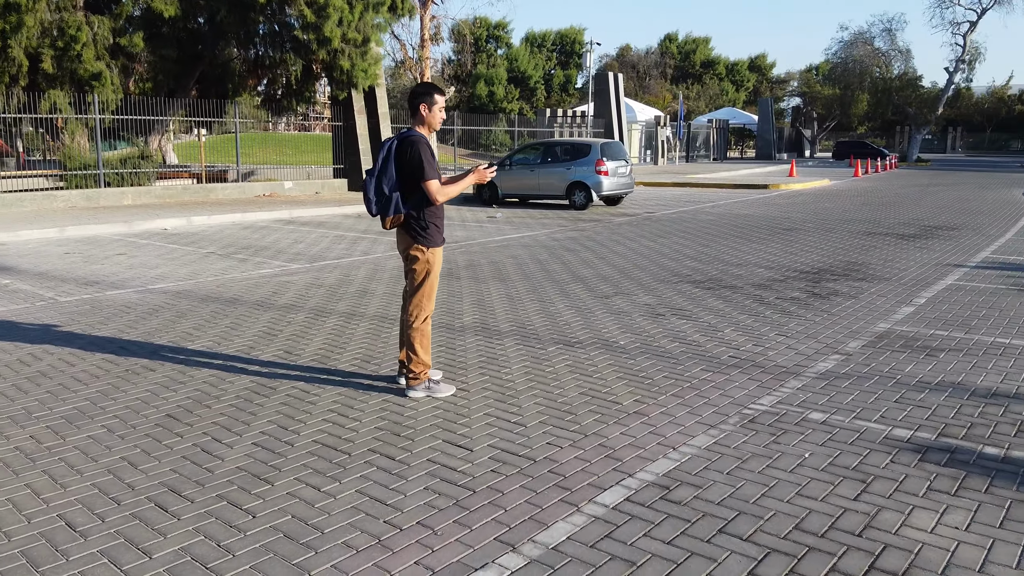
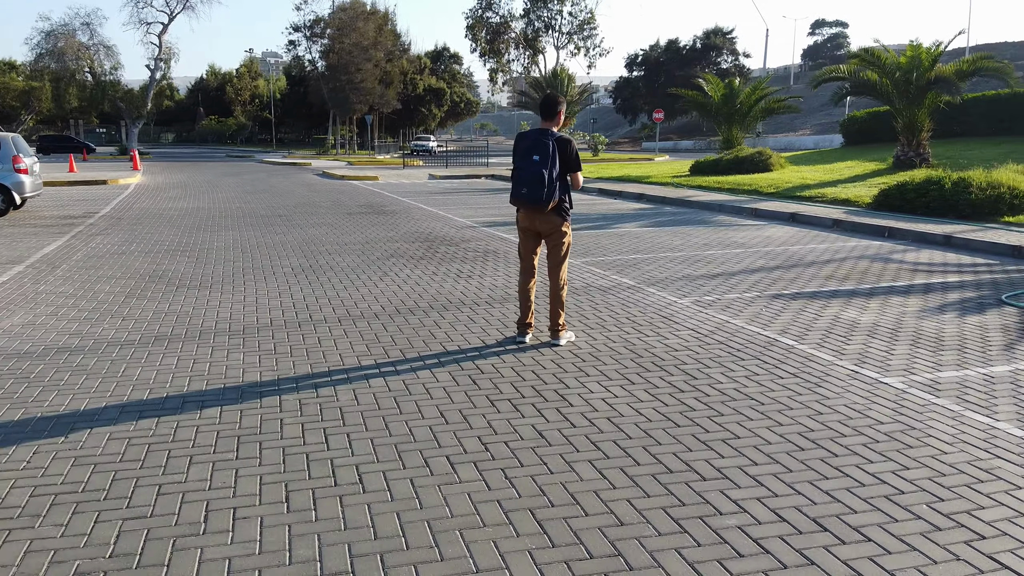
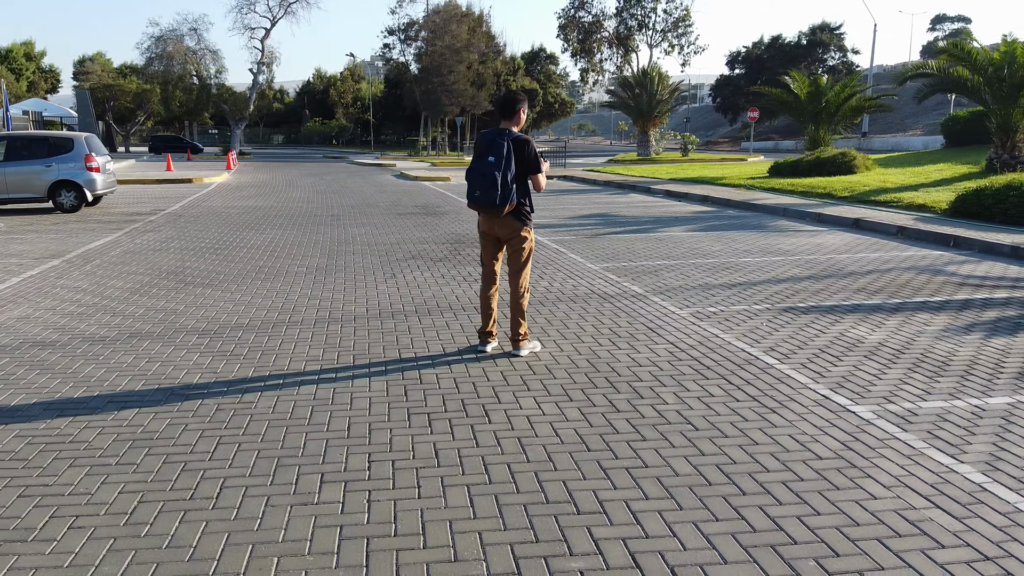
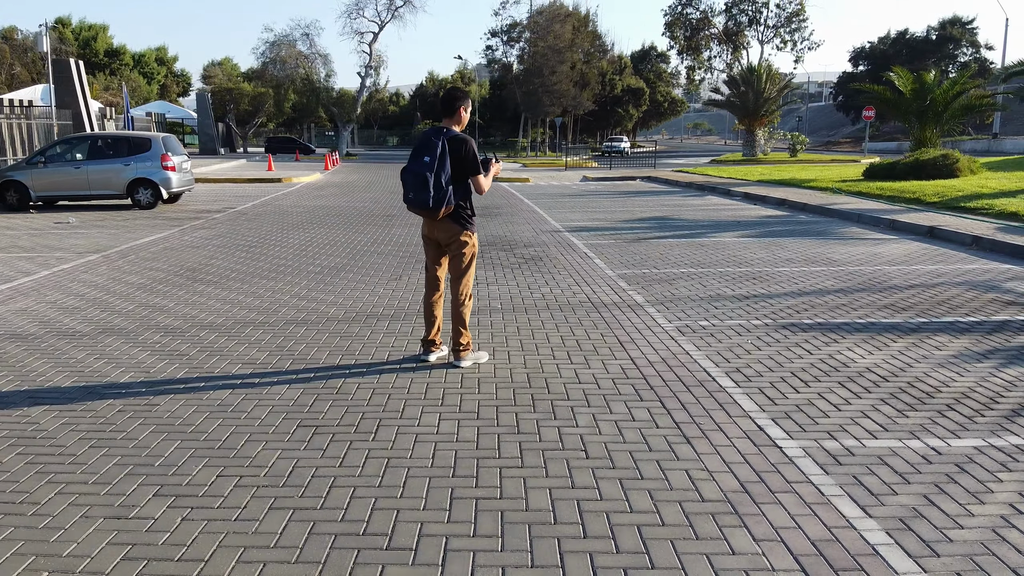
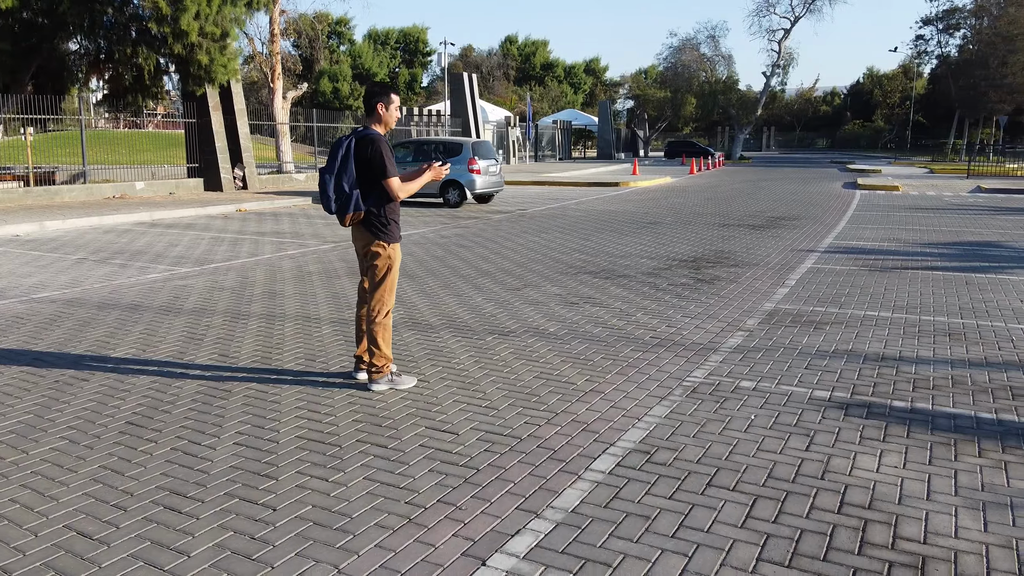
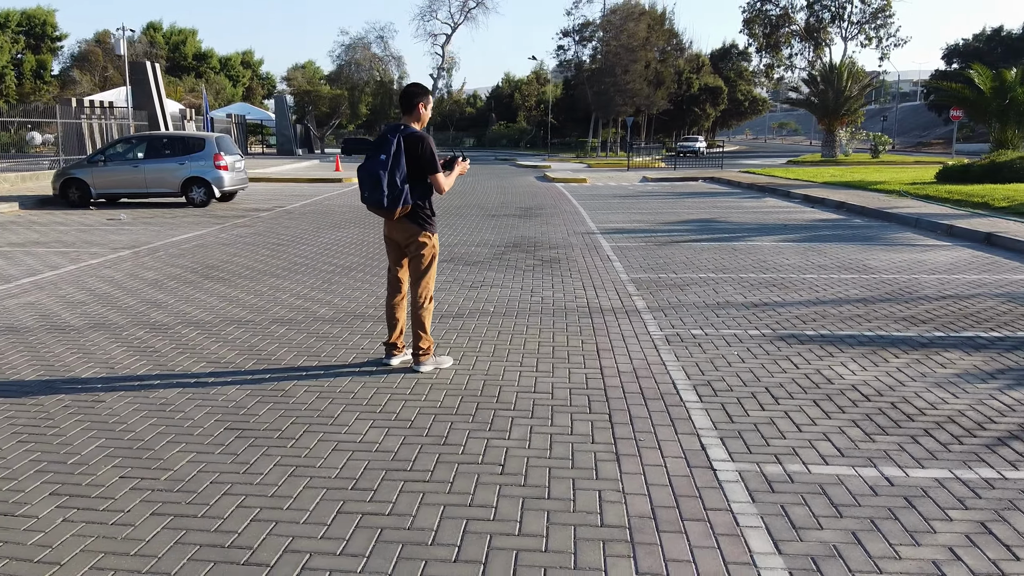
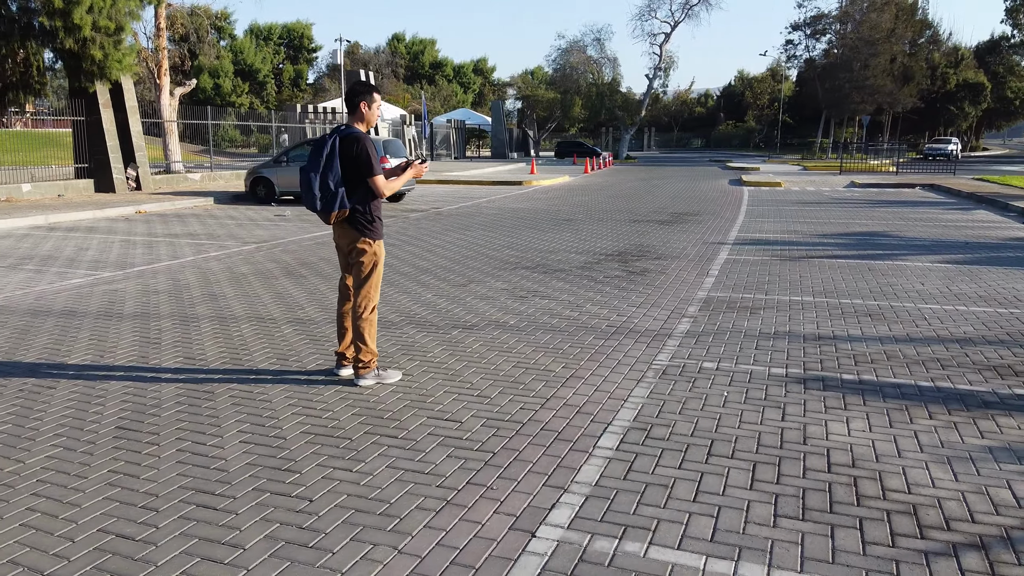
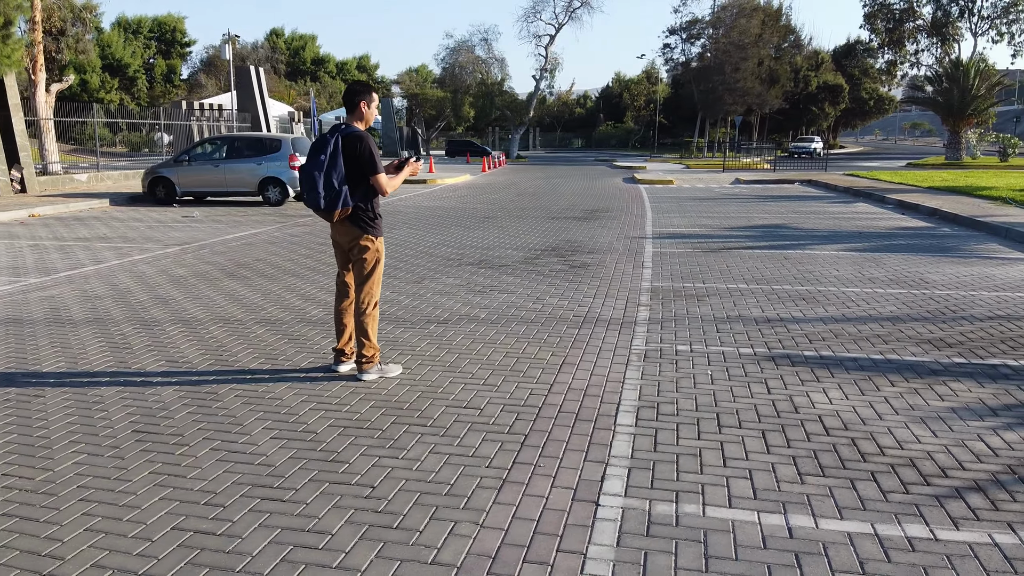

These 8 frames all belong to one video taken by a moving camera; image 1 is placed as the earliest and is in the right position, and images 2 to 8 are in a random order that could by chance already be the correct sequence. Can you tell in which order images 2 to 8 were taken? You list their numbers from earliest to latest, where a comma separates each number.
5, 7, 8, 6, 4, 3, 2
